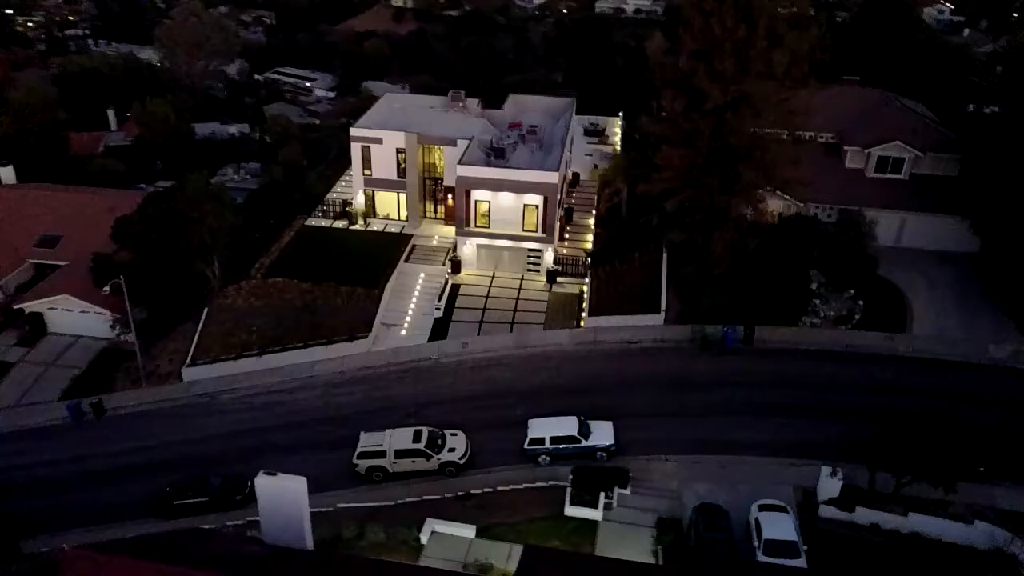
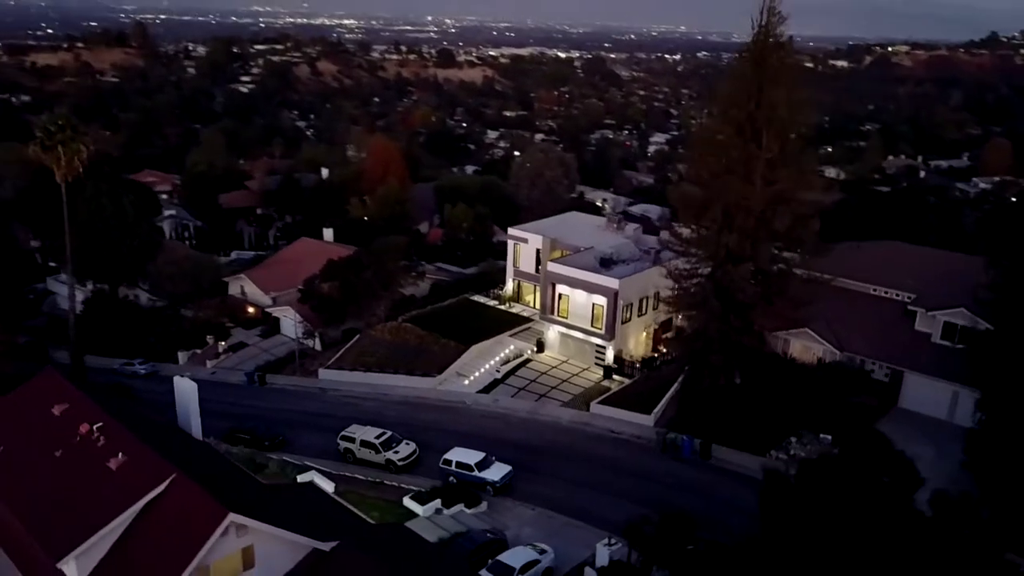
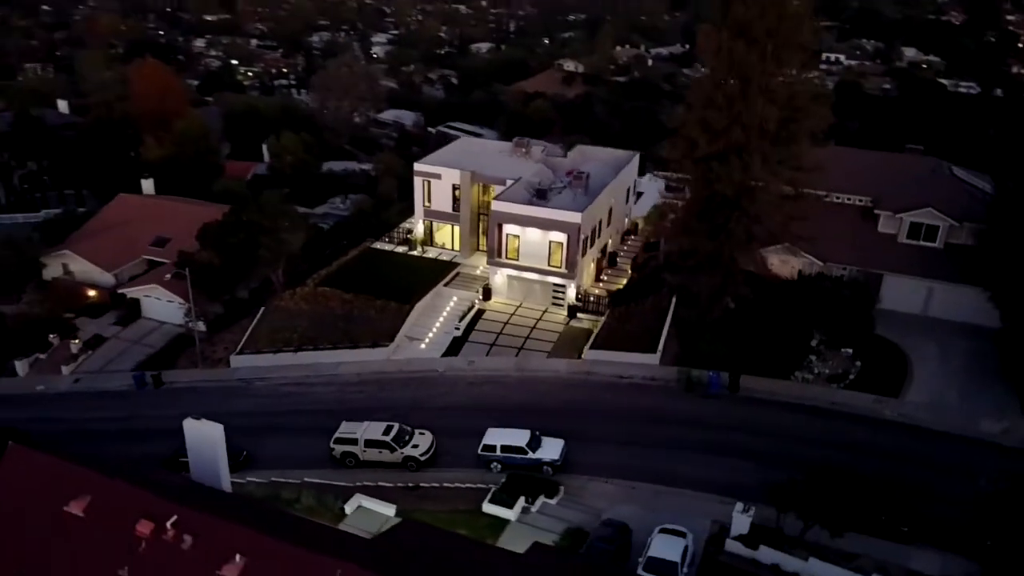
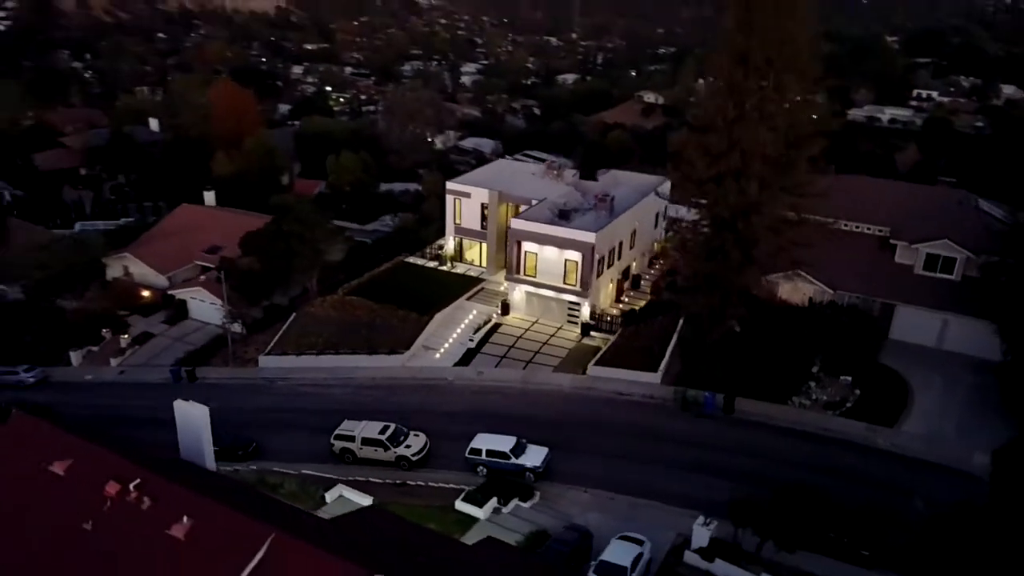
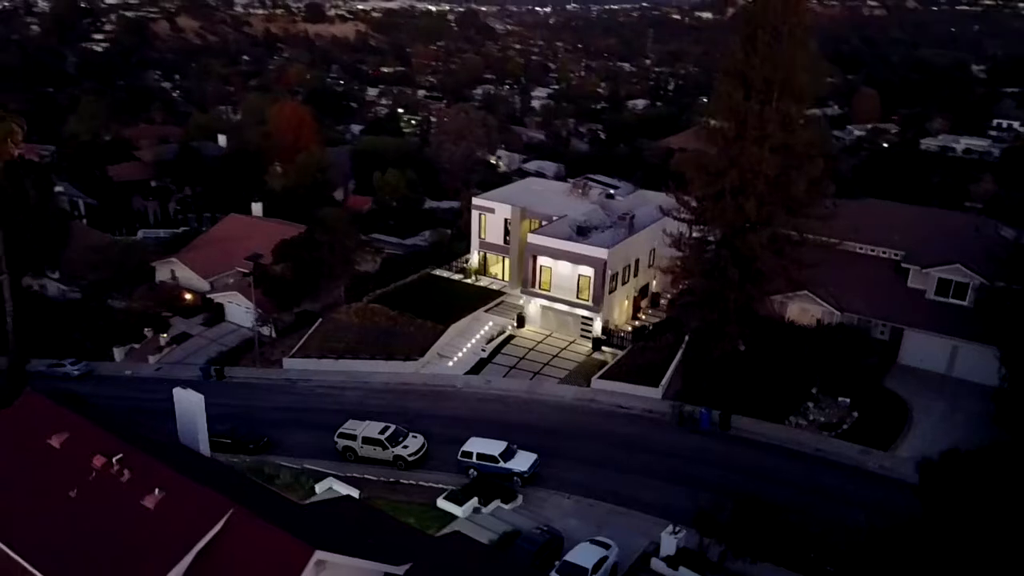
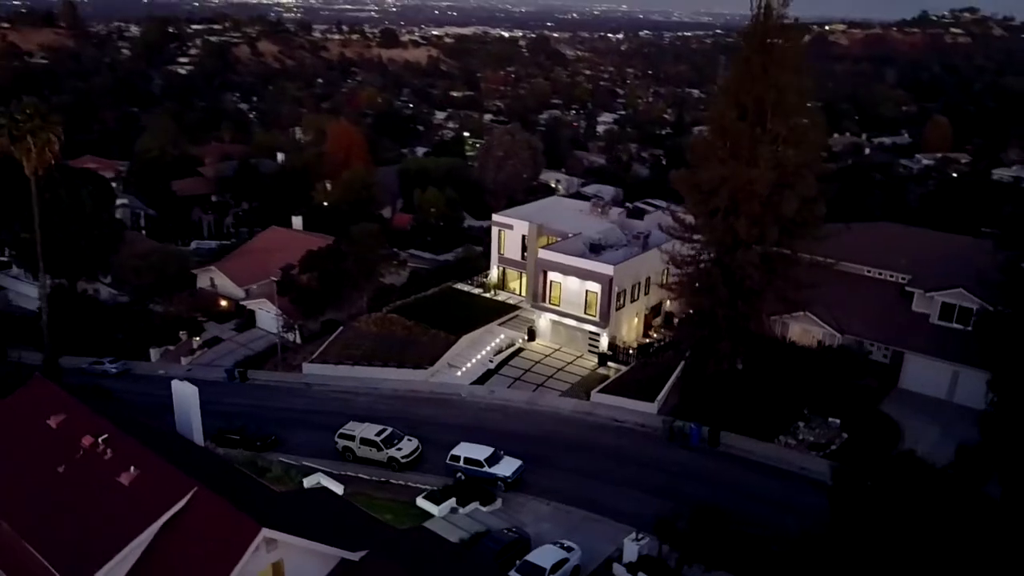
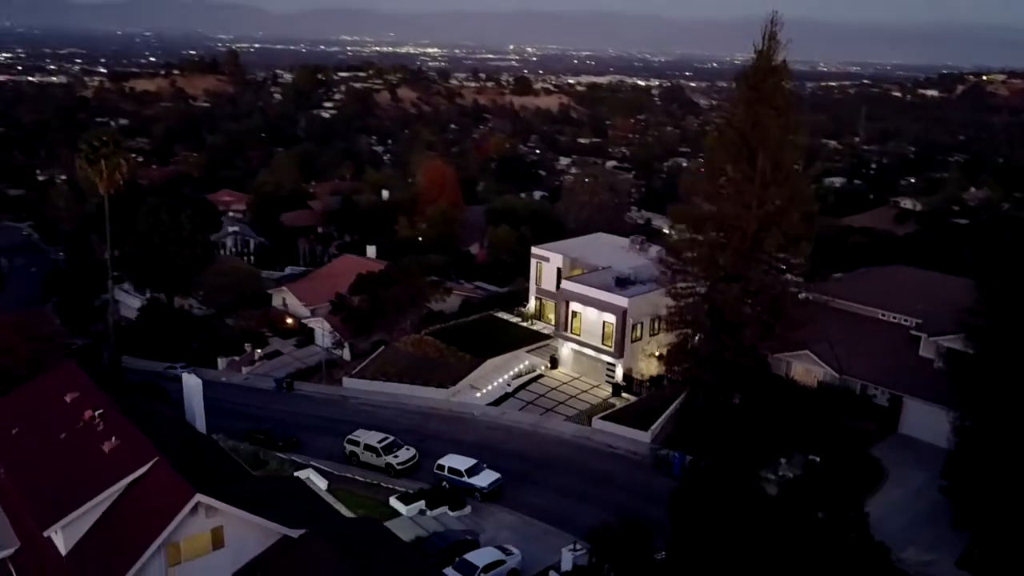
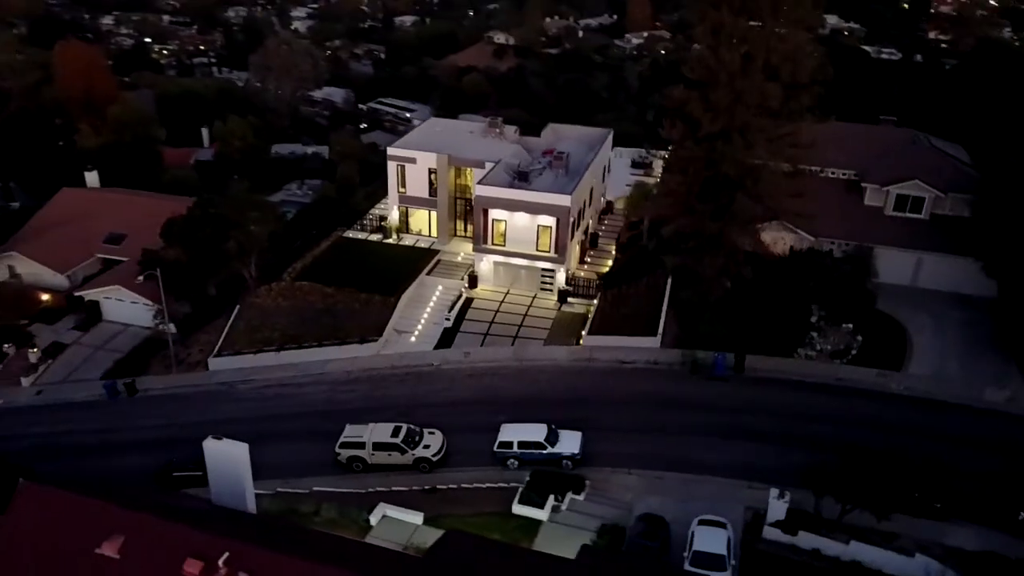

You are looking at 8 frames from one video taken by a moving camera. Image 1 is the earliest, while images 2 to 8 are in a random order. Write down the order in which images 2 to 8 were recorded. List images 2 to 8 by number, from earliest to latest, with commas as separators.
8, 3, 4, 5, 6, 2, 7
